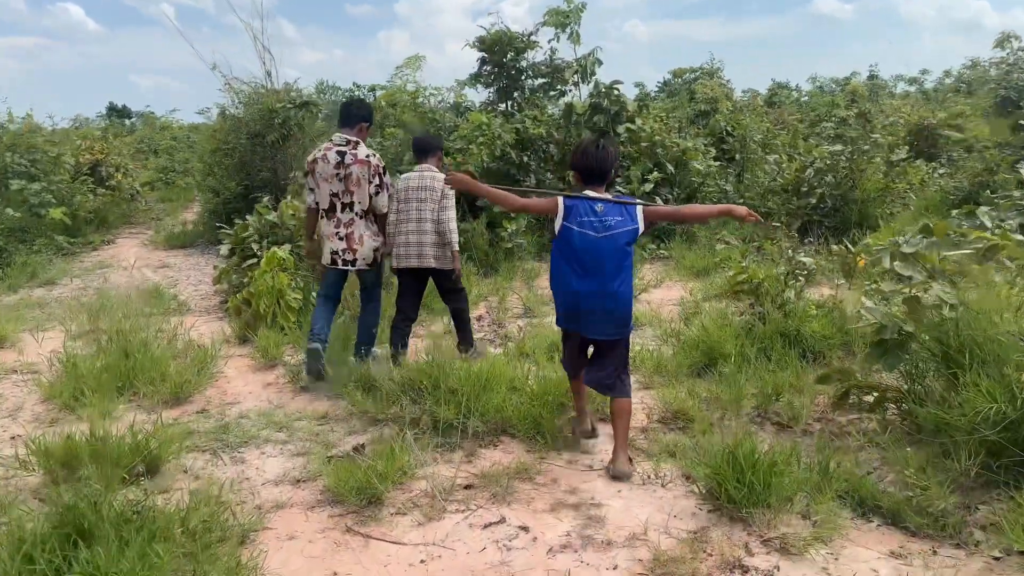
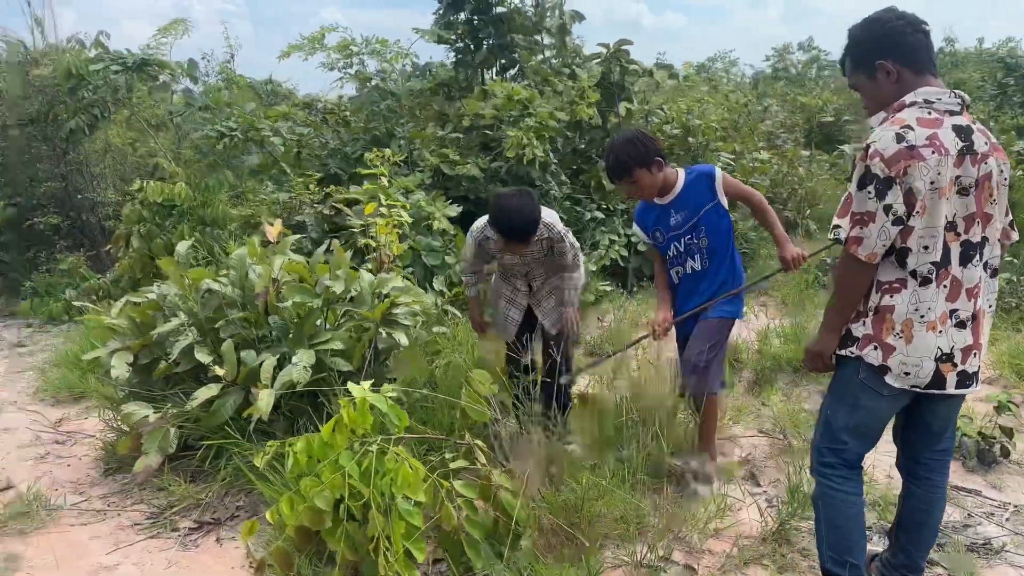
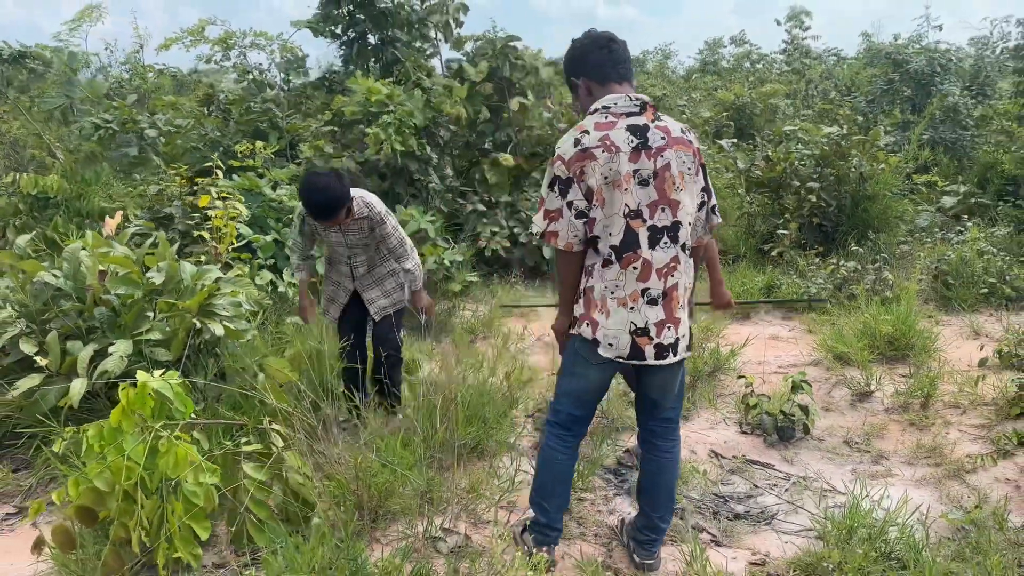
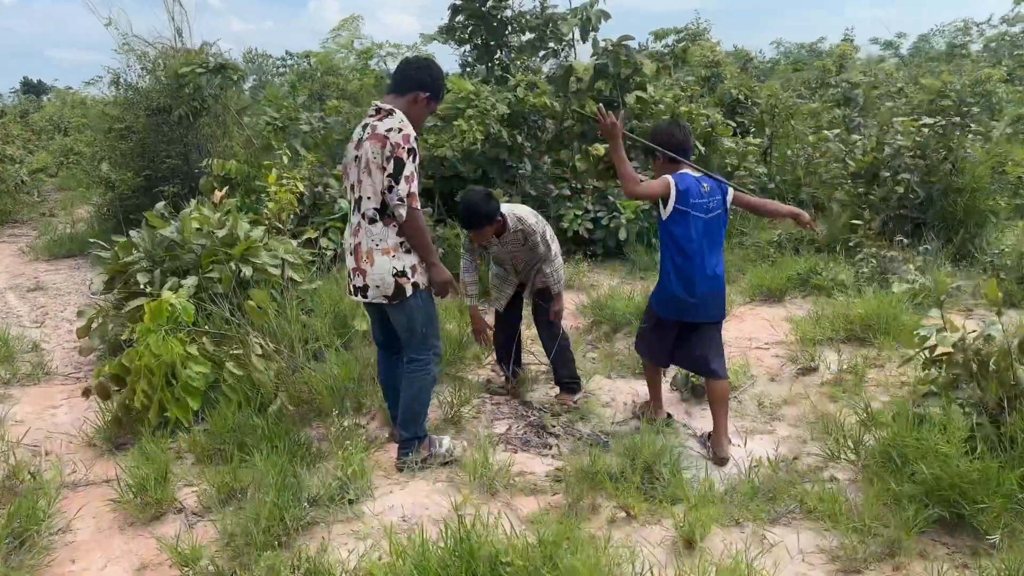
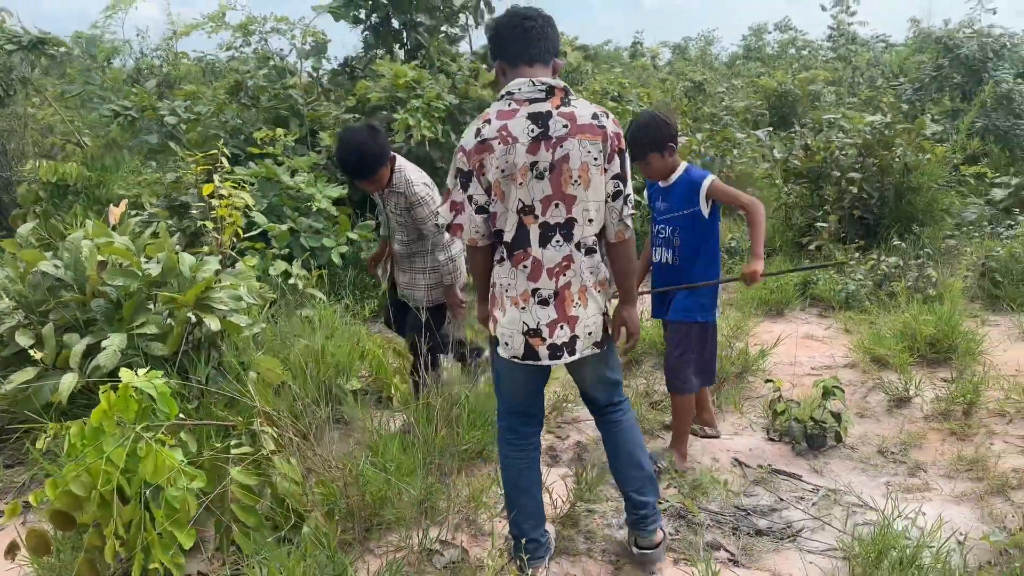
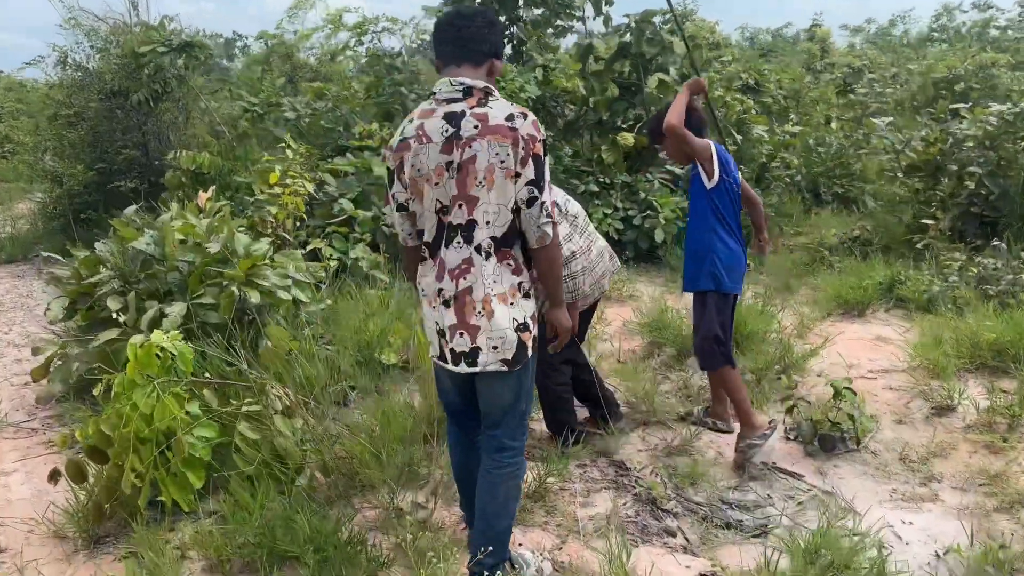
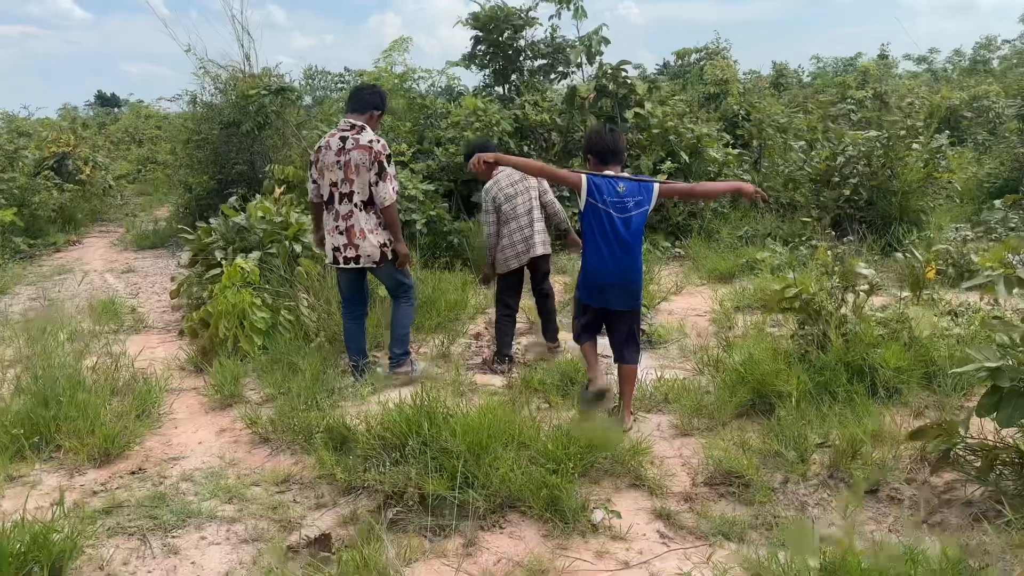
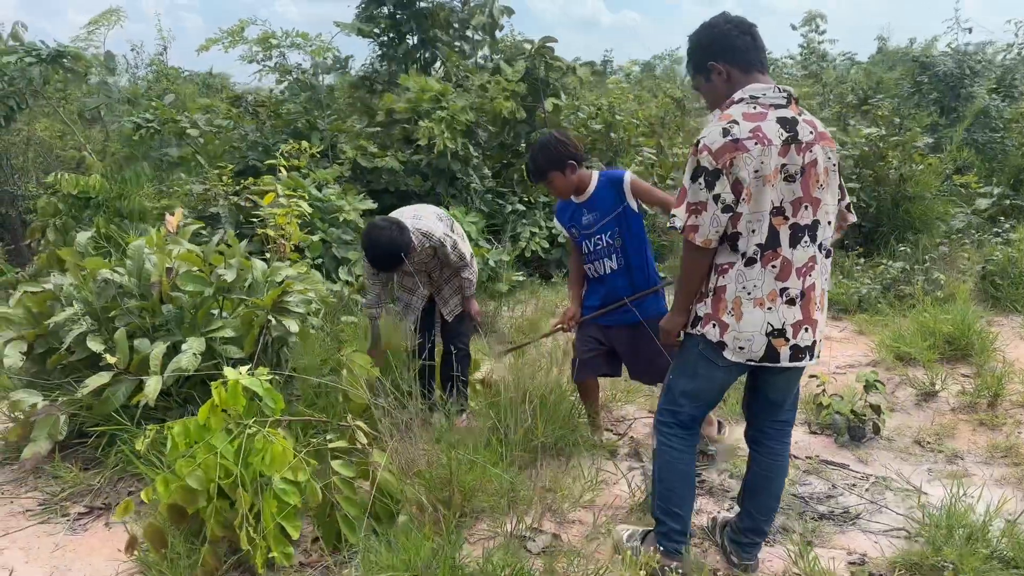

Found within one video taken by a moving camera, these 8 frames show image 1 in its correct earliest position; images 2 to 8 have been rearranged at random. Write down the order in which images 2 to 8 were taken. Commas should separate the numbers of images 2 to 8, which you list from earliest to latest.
7, 4, 6, 5, 3, 8, 2
